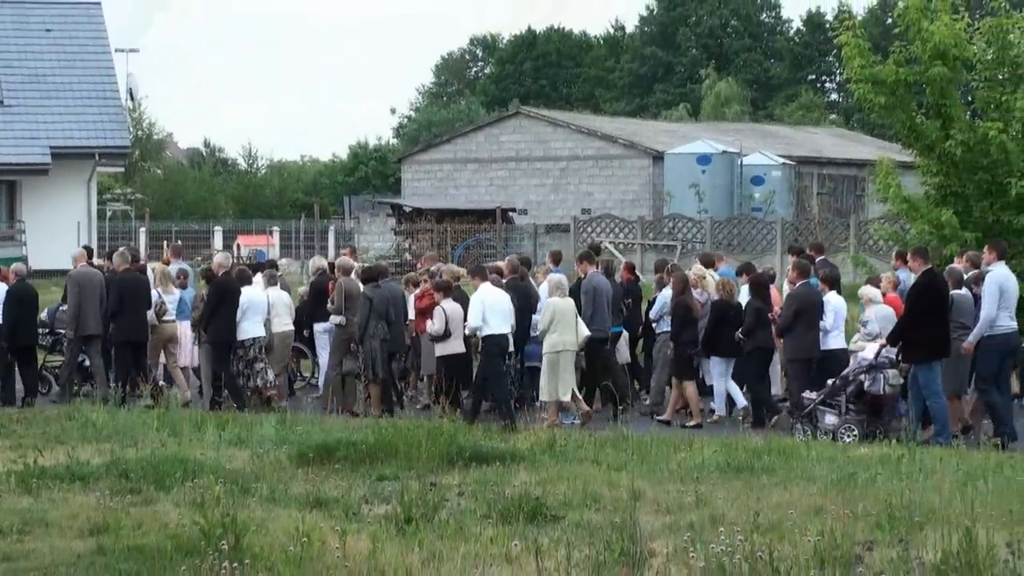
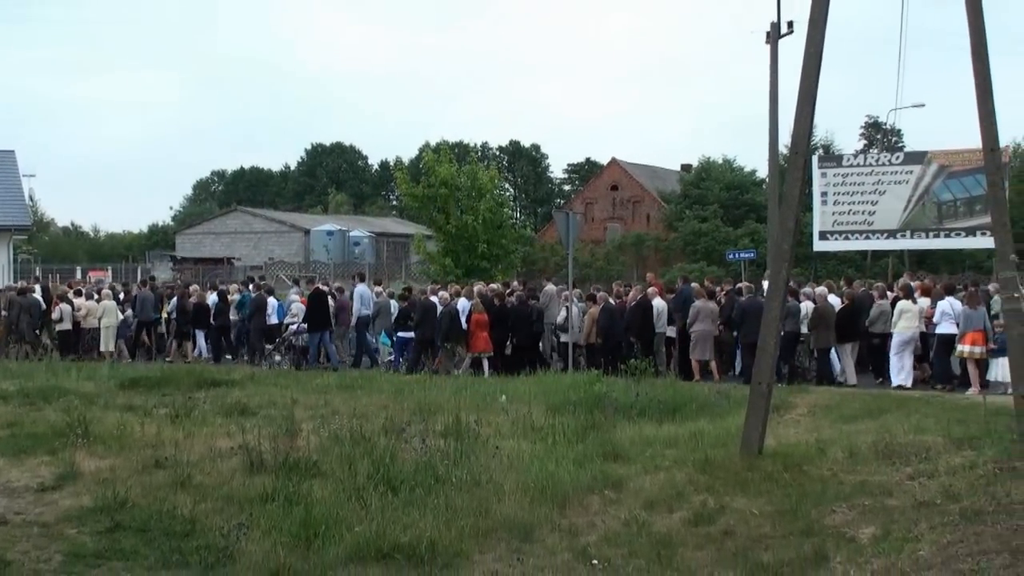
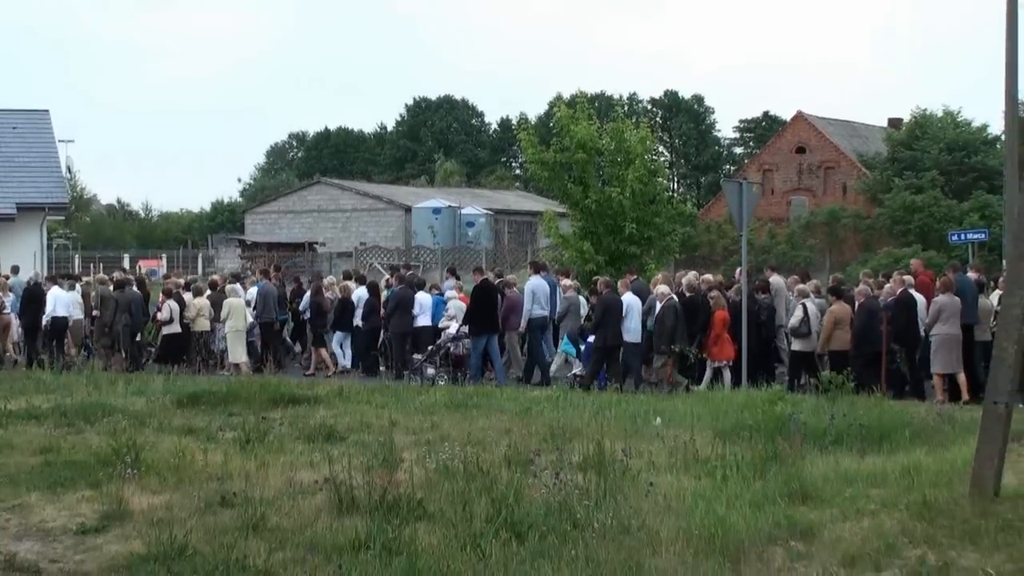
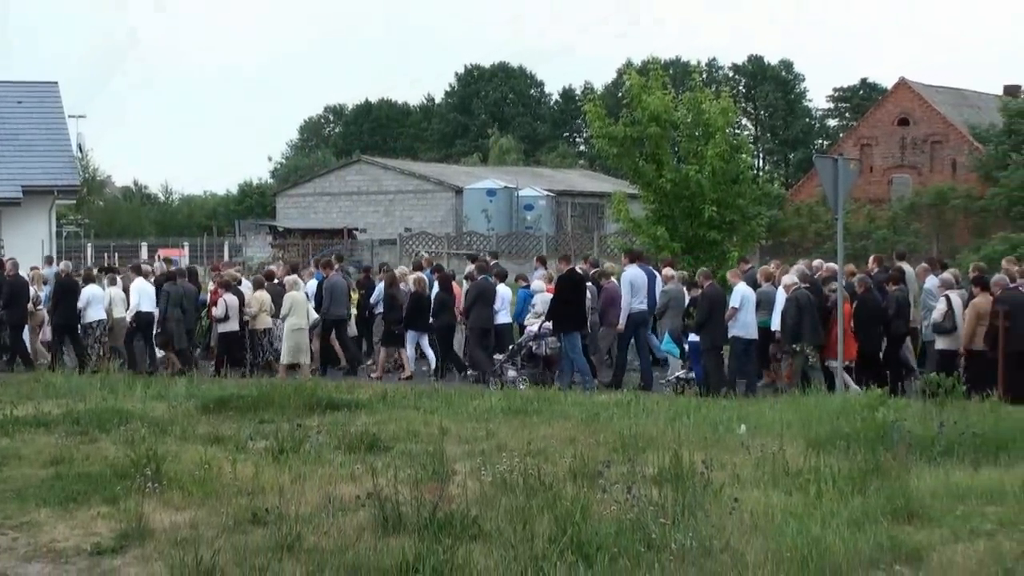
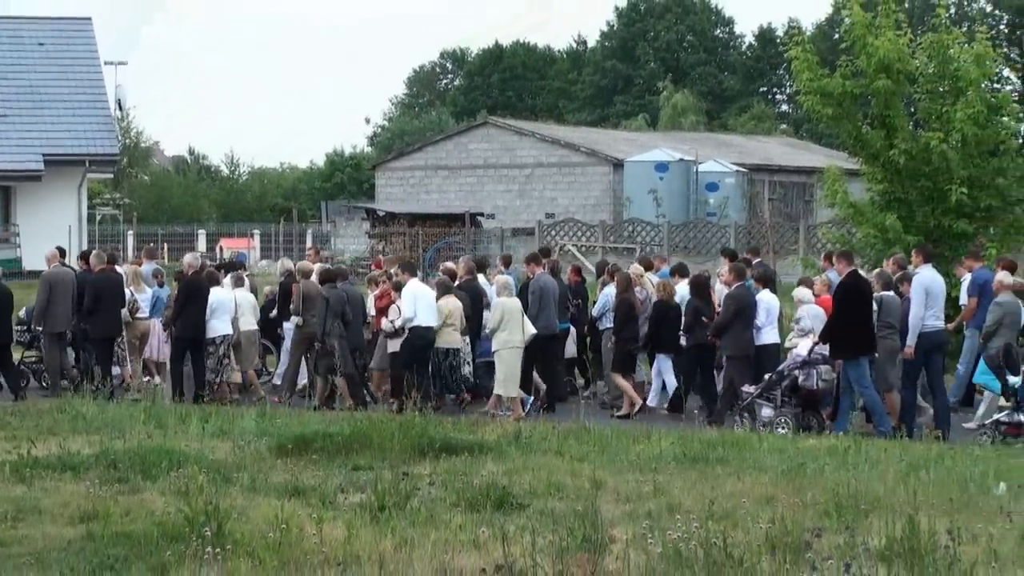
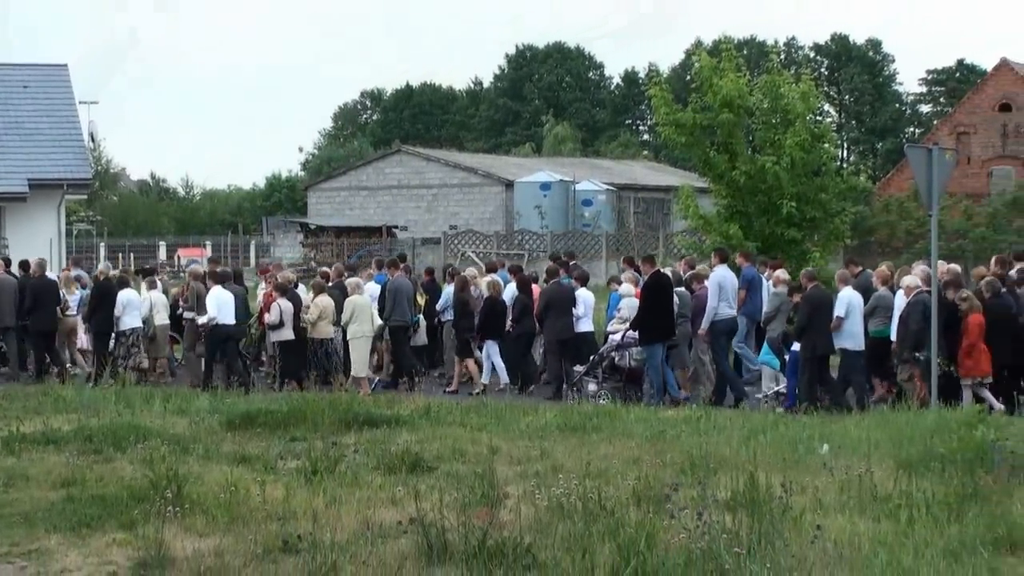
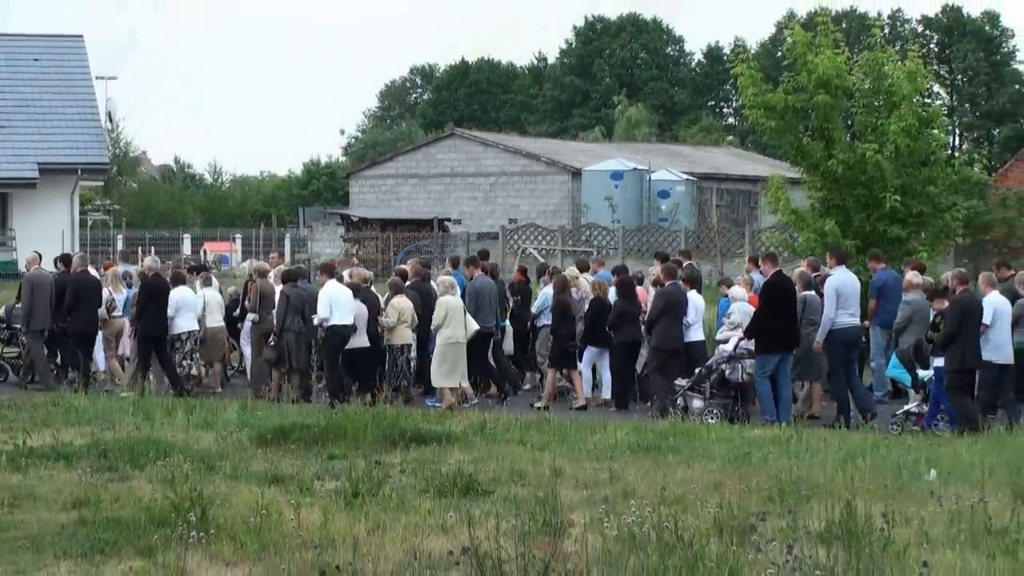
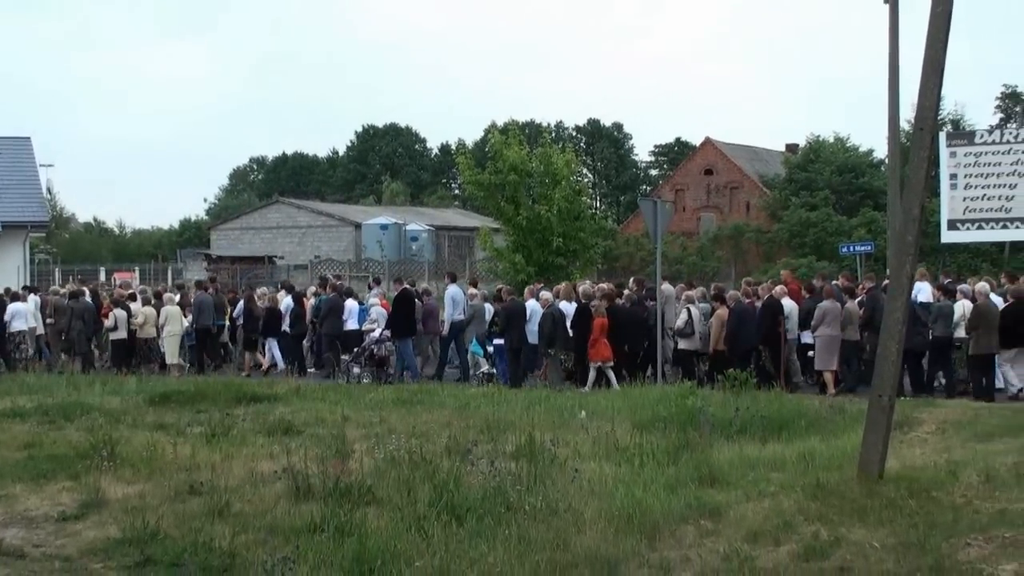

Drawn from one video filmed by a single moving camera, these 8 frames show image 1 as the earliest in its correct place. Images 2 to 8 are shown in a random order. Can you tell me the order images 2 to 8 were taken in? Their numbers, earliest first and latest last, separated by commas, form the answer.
5, 7, 6, 4, 3, 8, 2
